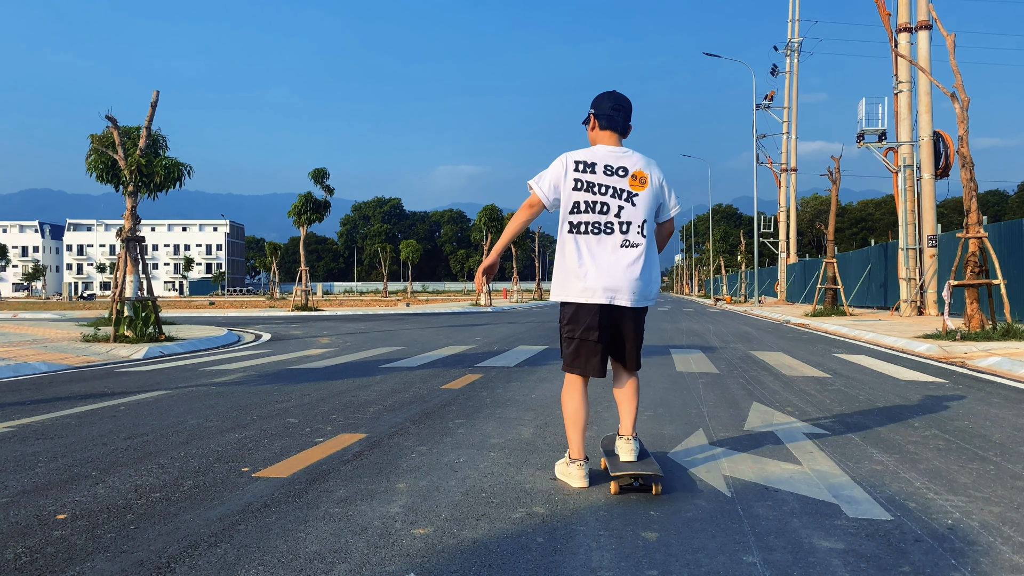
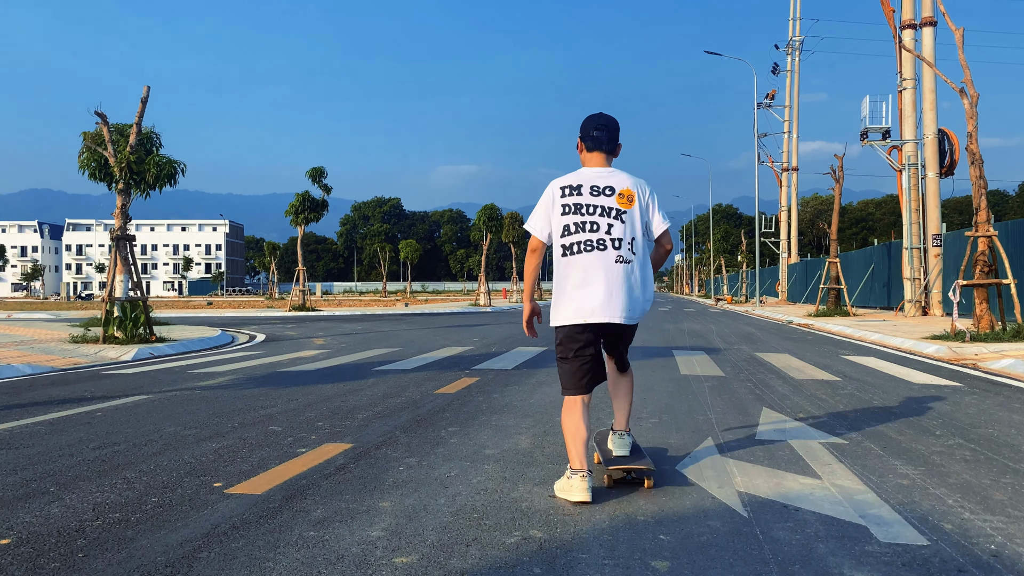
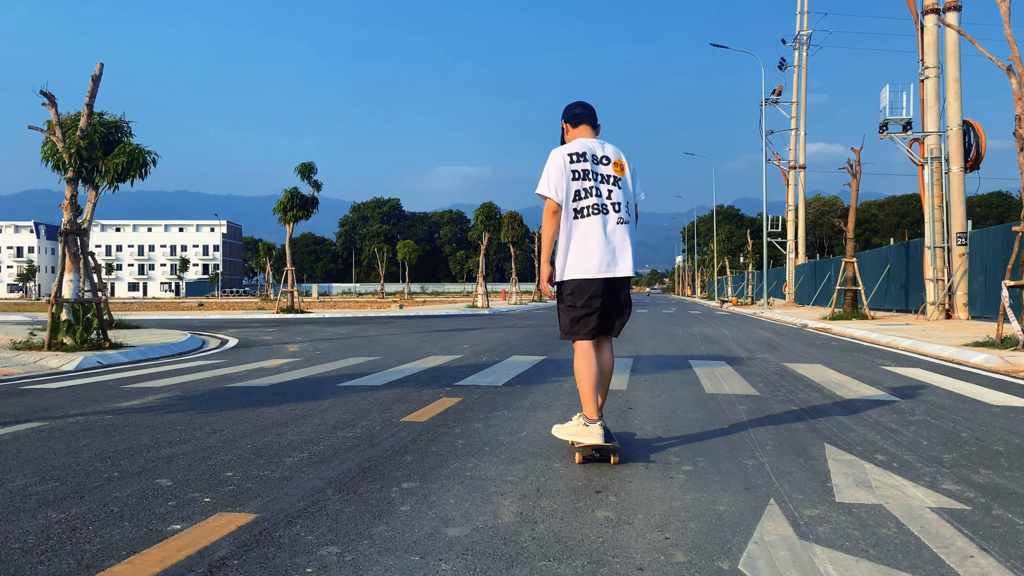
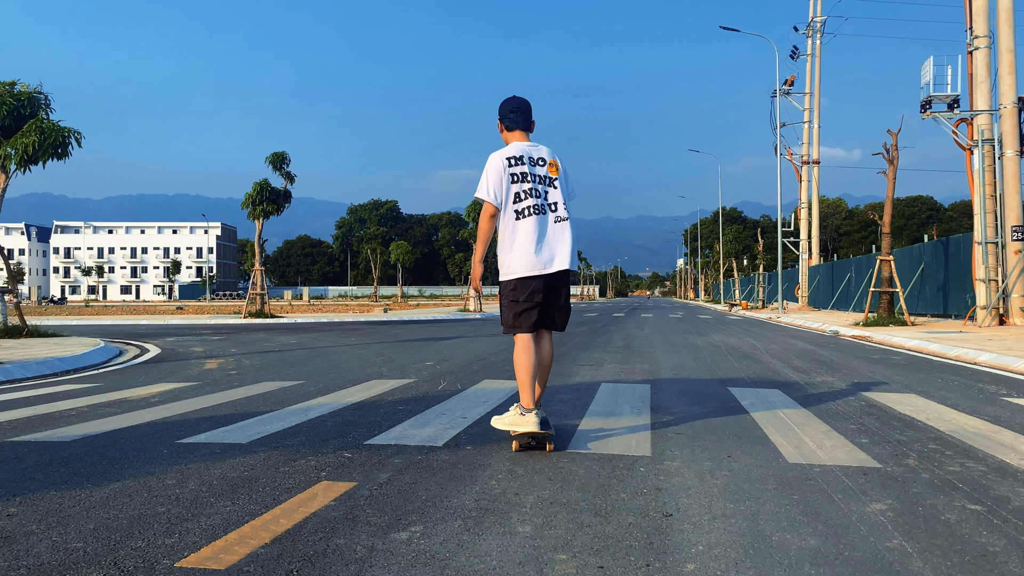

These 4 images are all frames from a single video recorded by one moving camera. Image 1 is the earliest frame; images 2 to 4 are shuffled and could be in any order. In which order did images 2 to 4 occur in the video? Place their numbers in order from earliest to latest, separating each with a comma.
2, 3, 4
